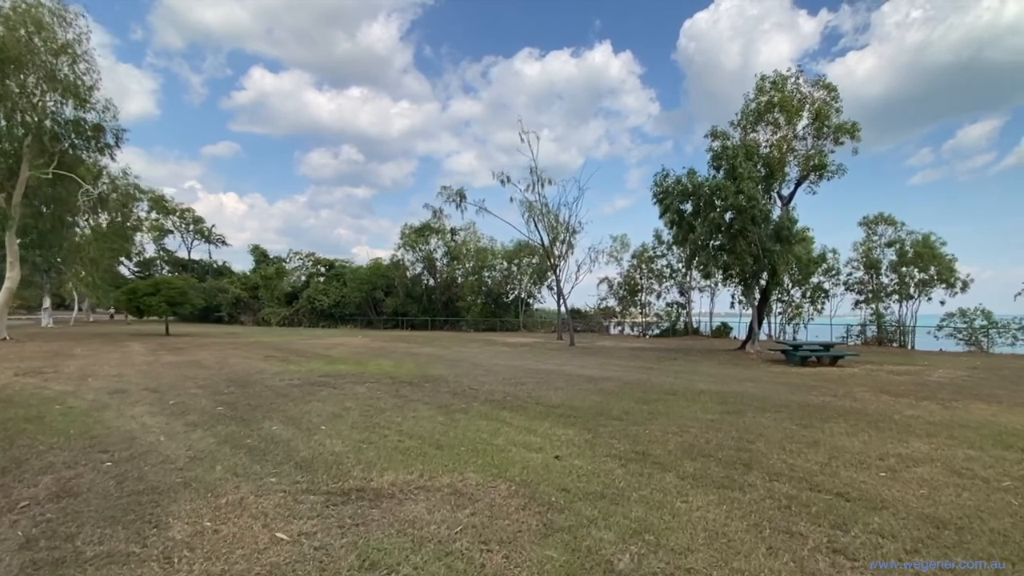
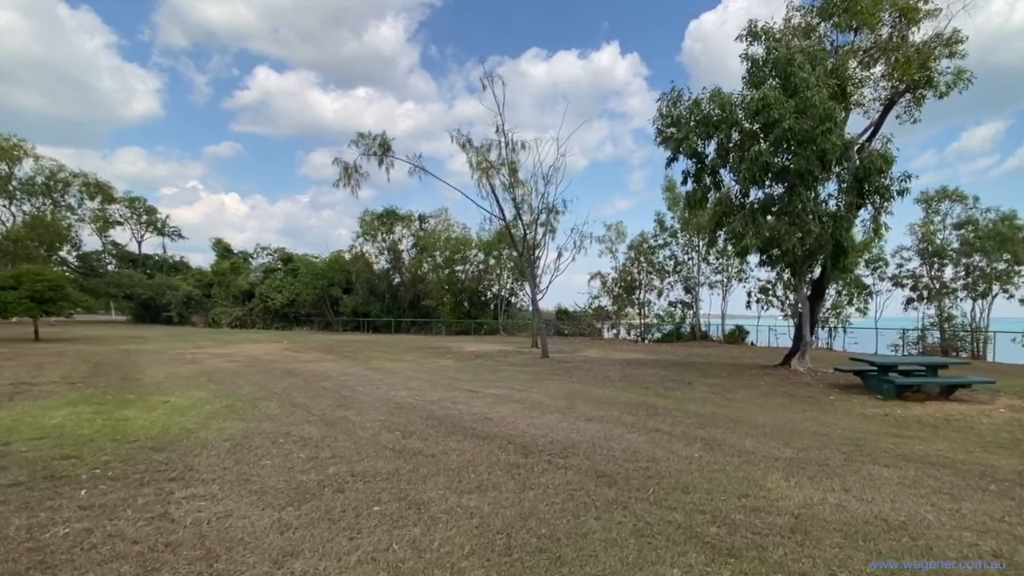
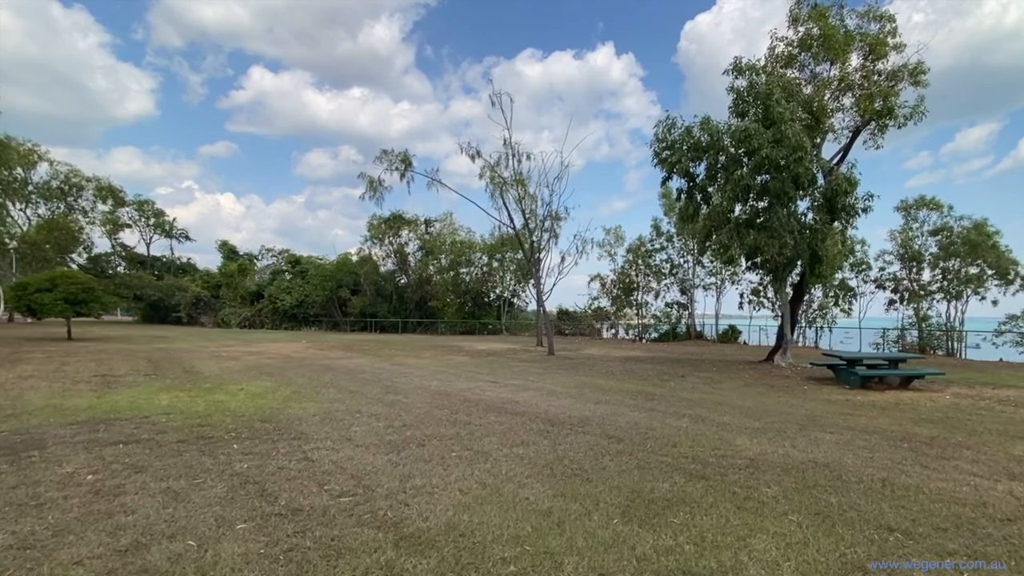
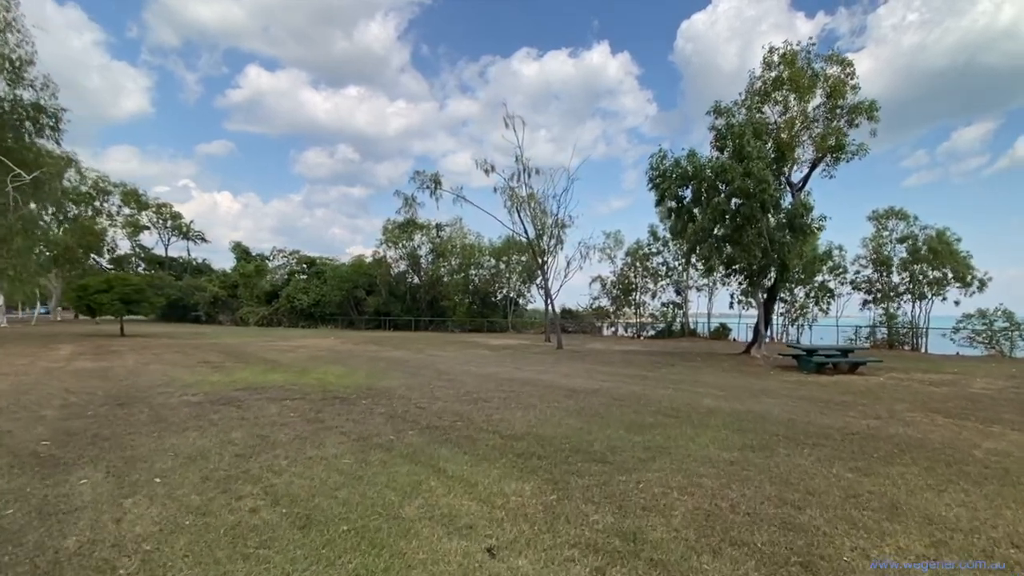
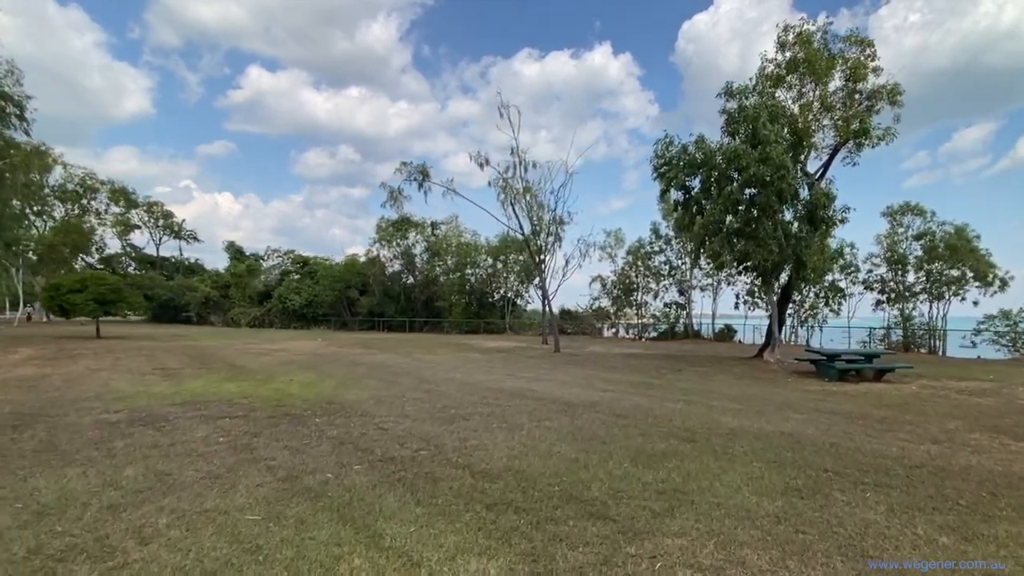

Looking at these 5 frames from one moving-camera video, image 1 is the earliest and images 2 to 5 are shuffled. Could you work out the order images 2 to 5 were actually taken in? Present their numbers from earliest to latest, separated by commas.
4, 5, 3, 2
